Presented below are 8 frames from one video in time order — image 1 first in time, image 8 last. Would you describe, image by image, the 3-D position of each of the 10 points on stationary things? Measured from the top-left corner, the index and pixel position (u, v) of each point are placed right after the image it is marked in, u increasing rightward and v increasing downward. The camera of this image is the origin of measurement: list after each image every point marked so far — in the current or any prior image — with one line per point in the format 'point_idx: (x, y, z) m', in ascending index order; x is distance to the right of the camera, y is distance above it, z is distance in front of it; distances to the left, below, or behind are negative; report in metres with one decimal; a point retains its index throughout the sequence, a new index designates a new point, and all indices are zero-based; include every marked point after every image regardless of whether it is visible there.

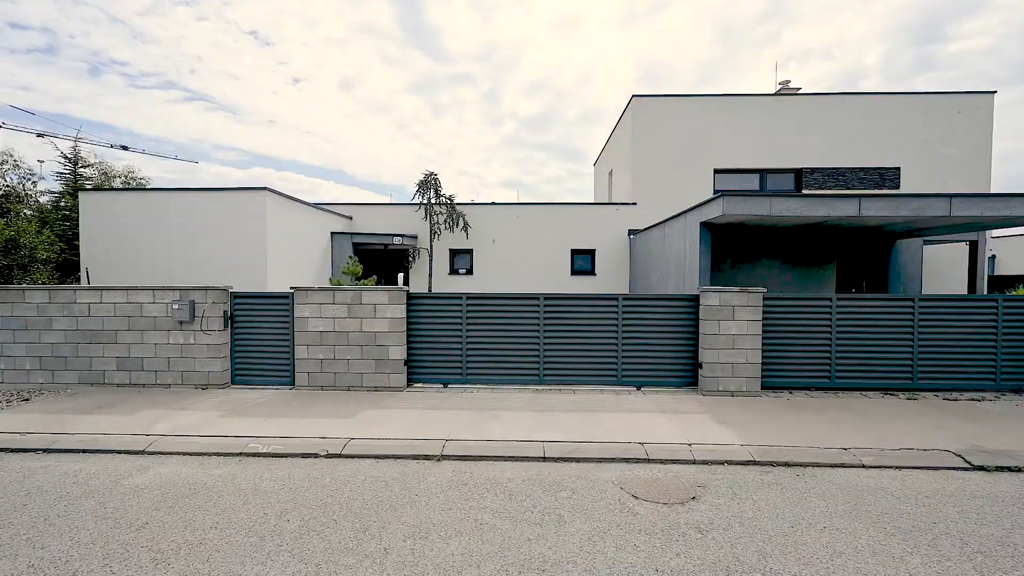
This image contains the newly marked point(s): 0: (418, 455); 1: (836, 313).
0: (-0.7, -1.4, +4.9) m
1: (+3.7, -0.3, +7.1) m
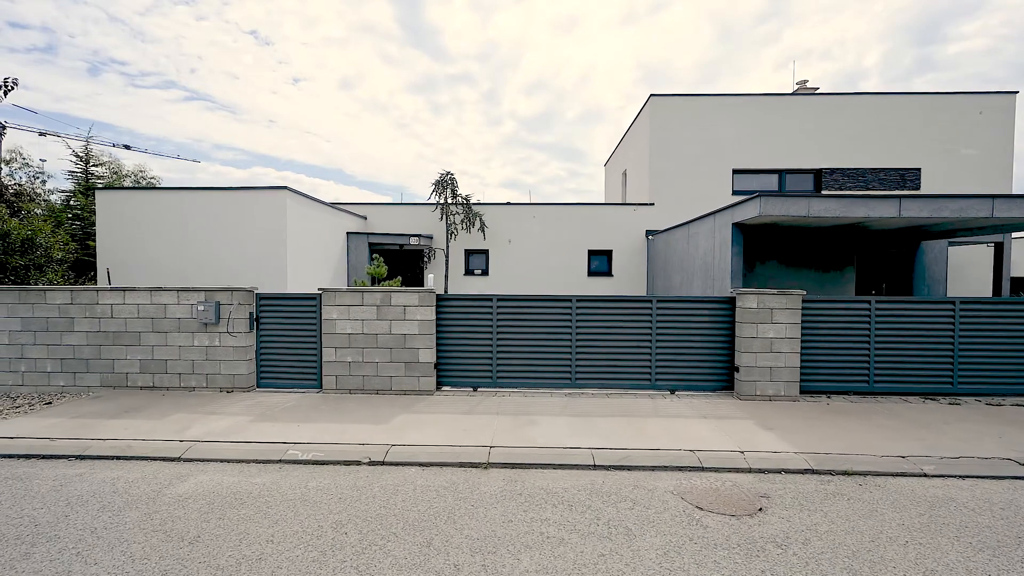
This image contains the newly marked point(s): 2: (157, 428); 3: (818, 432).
0: (-0.3, -1.4, +4.8) m
1: (+4.1, -0.3, +7.0) m
2: (-3.2, -1.3, +5.7) m
3: (+2.8, -1.3, +5.7) m
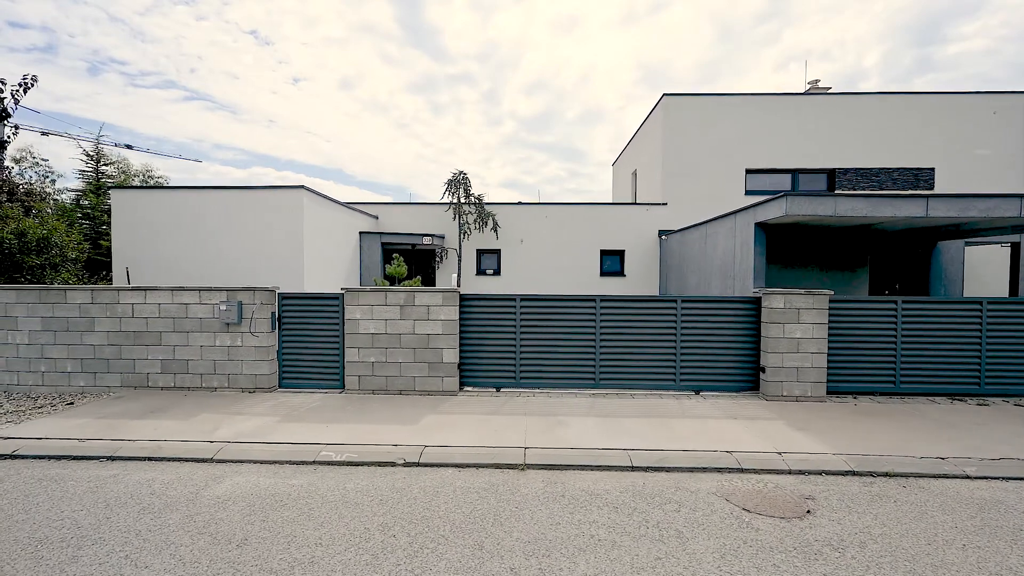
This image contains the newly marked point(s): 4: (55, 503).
0: (-0.1, -1.4, +4.7) m
1: (+4.4, -0.3, +7.0) m
2: (-3.0, -1.3, +5.7) m
3: (+3.0, -1.3, +5.7) m
4: (-3.2, -1.4, +4.1) m
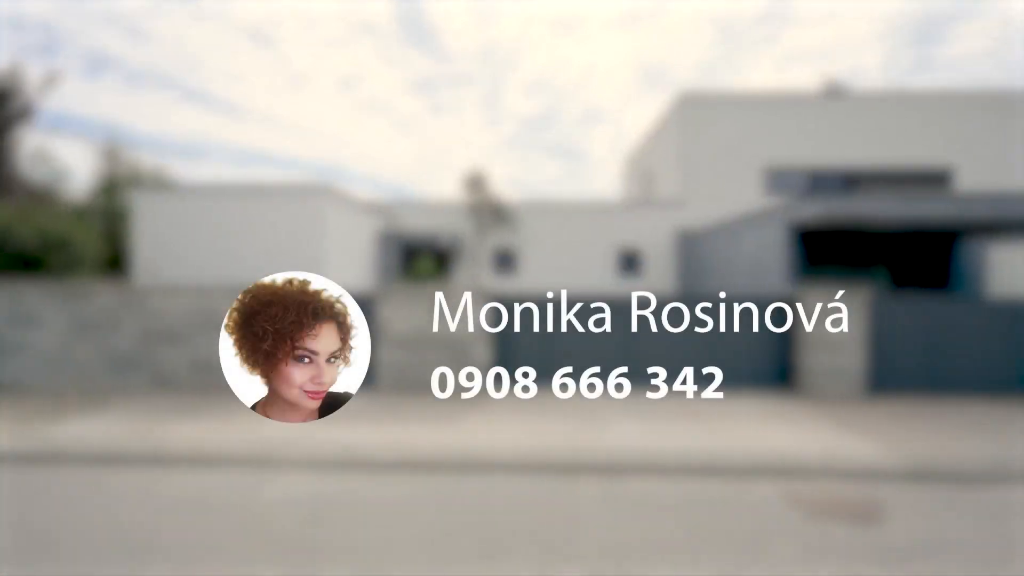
0: (+0.3, -1.4, +4.7) m
1: (+4.7, -0.3, +6.9) m
2: (-2.6, -1.3, +5.6) m
3: (+3.4, -1.3, +5.6) m
4: (-2.8, -1.4, +4.0) m
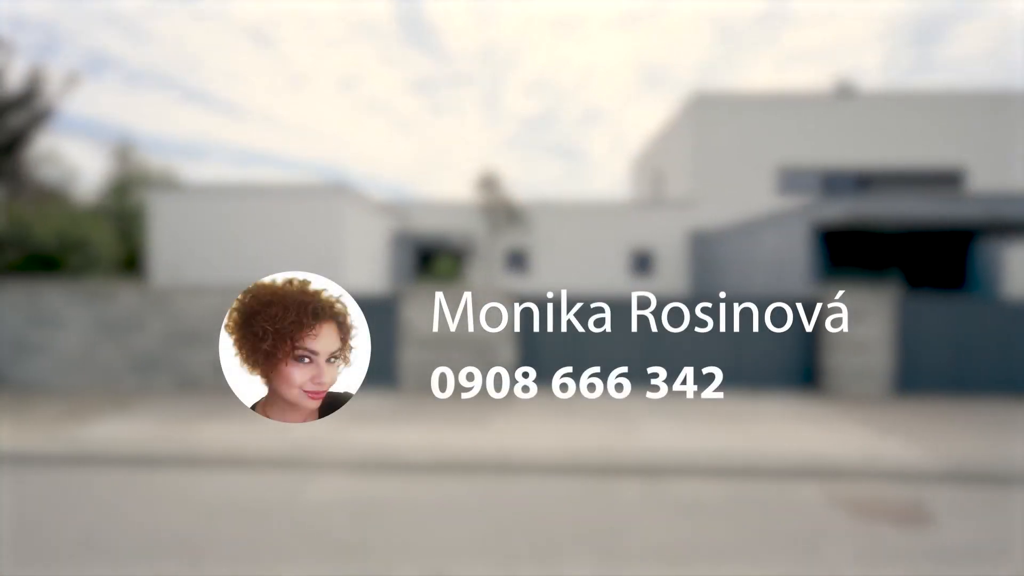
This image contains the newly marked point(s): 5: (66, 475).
0: (+0.6, -1.4, +4.6) m
1: (+5.0, -0.3, +6.9) m
2: (-2.3, -1.3, +5.6) m
3: (+3.7, -1.3, +5.6) m
4: (-2.5, -1.4, +4.0) m
5: (-3.4, -1.4, +4.7) m
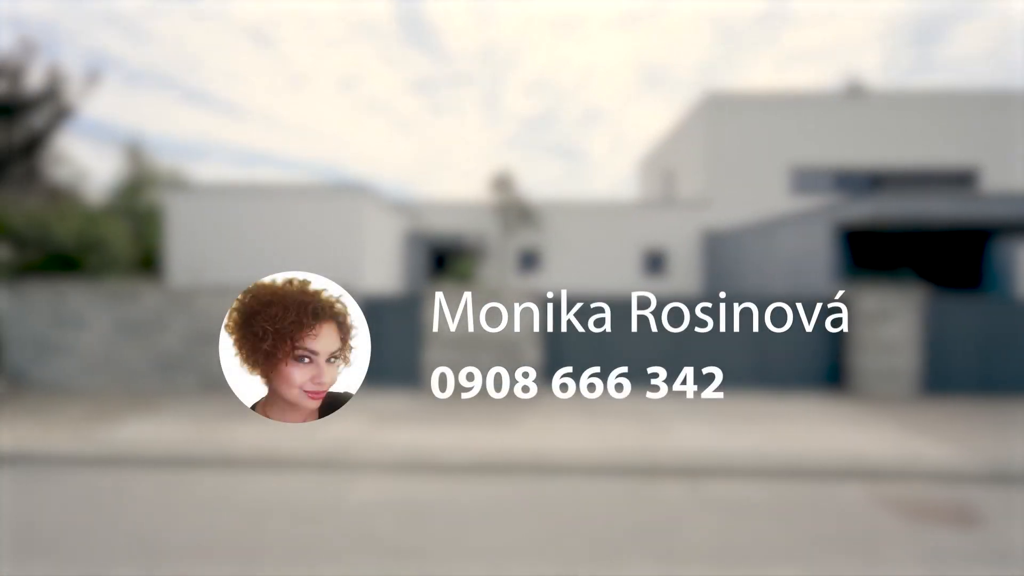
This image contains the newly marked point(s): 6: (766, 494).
0: (+0.9, -1.4, +4.6) m
1: (+5.3, -0.3, +6.8) m
2: (-2.0, -1.3, +5.5) m
3: (+4.0, -1.3, +5.6) m
4: (-2.2, -1.4, +4.0) m
5: (-3.1, -1.4, +4.7) m
6: (+1.8, -1.4, +4.2) m
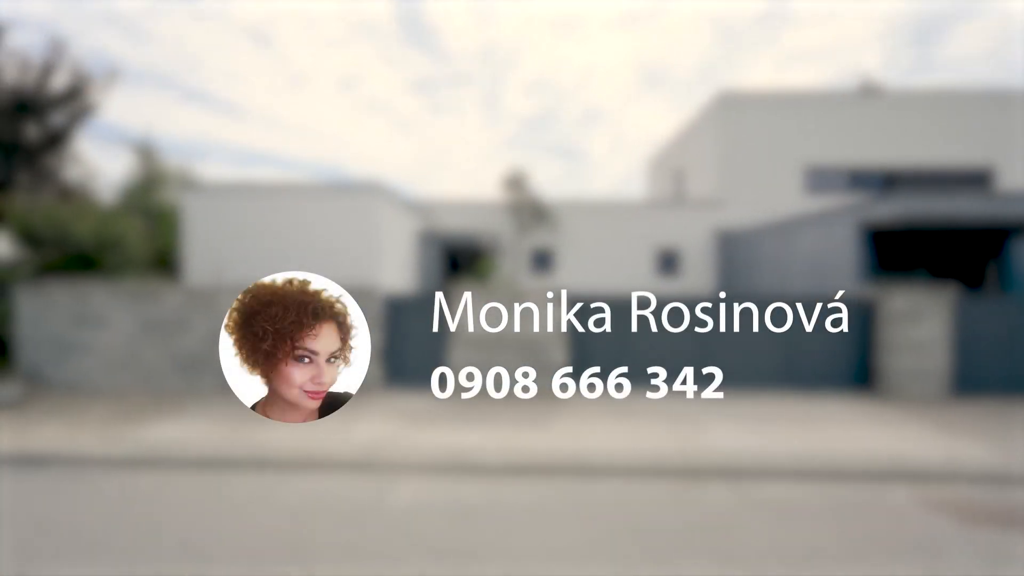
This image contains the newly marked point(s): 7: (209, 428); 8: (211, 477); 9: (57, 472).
0: (+1.1, -1.4, +4.6) m
1: (+5.6, -0.3, +6.8) m
2: (-1.8, -1.3, +5.5) m
3: (+4.3, -1.3, +5.5) m
4: (-2.0, -1.4, +4.0) m
5: (-2.8, -1.4, +4.6) m
6: (+2.0, -1.4, +4.1) m
7: (-2.9, -1.3, +5.7) m
8: (-2.3, -1.4, +4.6) m
9: (-3.6, -1.4, +4.8) m
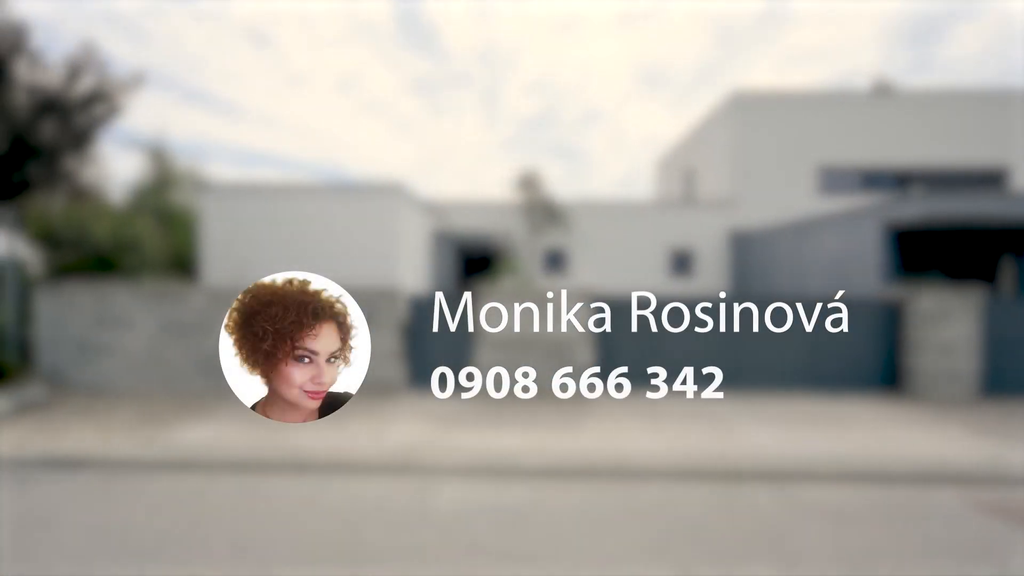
0: (+1.4, -1.4, +4.5) m
1: (+5.9, -0.4, +6.7) m
2: (-1.5, -1.3, +5.5) m
3: (+4.5, -1.3, +5.5) m
4: (-1.7, -1.5, +3.9) m
5: (-2.6, -1.5, +4.6) m
6: (+2.3, -1.4, +4.1) m
7: (-2.6, -1.3, +5.7) m
8: (-2.0, -1.4, +4.5) m
9: (-3.3, -1.5, +4.7) m
